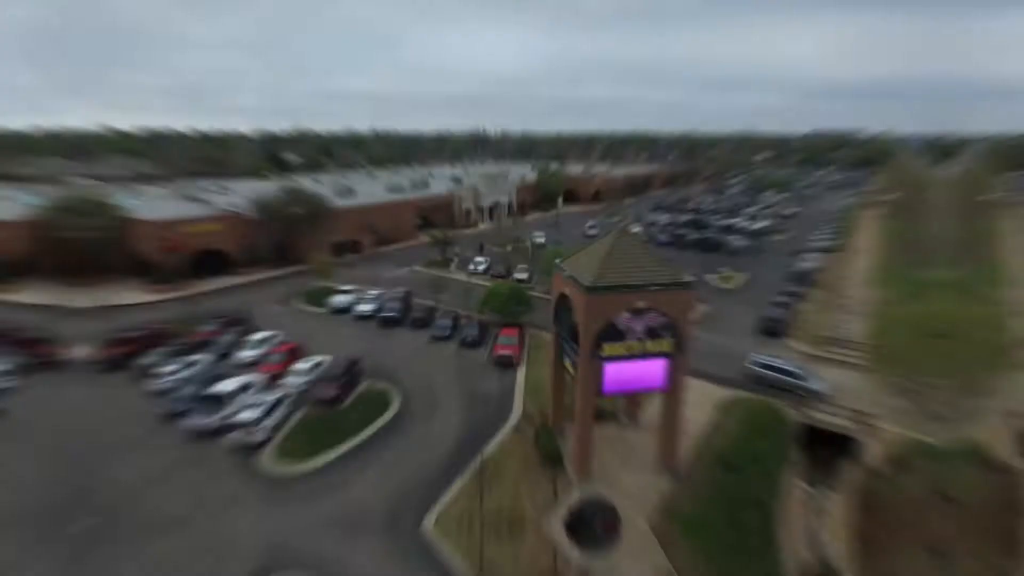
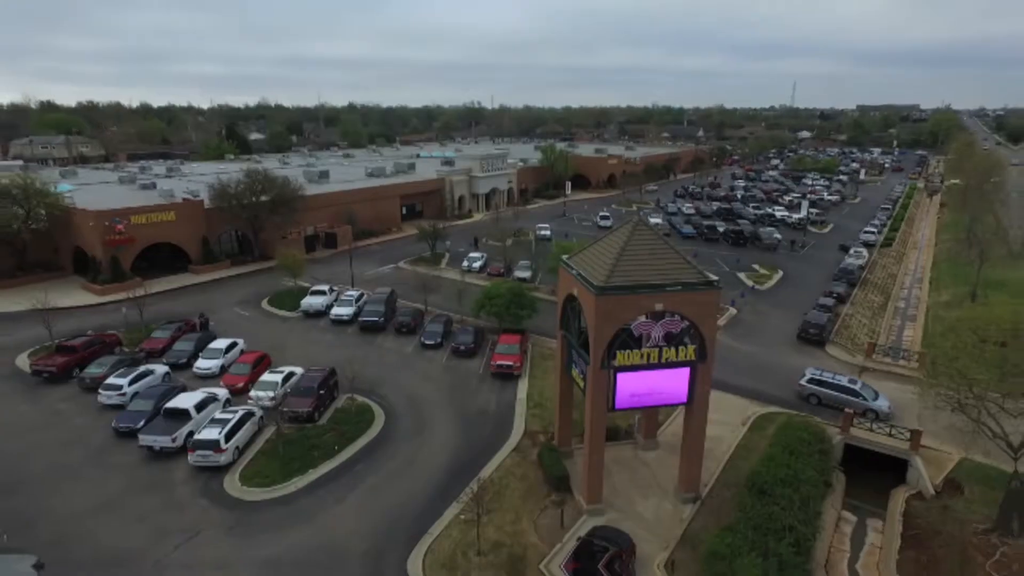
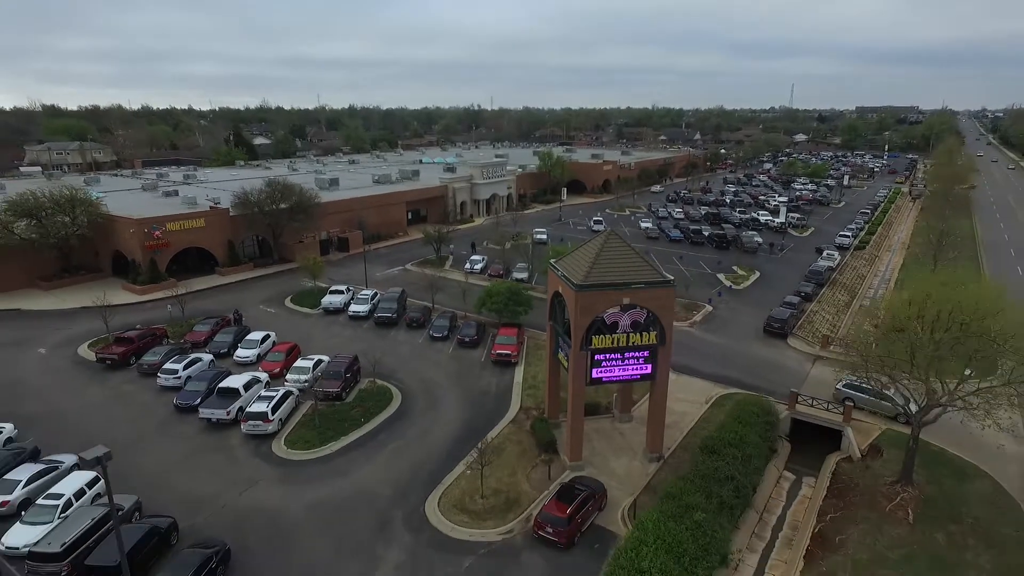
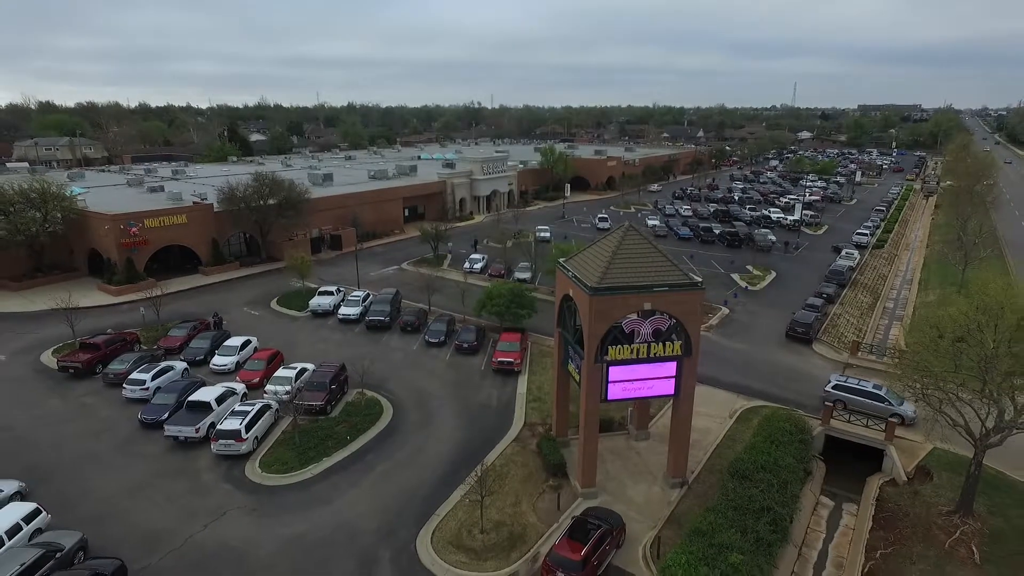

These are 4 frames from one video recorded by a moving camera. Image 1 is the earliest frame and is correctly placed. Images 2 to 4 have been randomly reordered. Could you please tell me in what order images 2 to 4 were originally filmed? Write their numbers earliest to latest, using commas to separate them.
2, 4, 3
